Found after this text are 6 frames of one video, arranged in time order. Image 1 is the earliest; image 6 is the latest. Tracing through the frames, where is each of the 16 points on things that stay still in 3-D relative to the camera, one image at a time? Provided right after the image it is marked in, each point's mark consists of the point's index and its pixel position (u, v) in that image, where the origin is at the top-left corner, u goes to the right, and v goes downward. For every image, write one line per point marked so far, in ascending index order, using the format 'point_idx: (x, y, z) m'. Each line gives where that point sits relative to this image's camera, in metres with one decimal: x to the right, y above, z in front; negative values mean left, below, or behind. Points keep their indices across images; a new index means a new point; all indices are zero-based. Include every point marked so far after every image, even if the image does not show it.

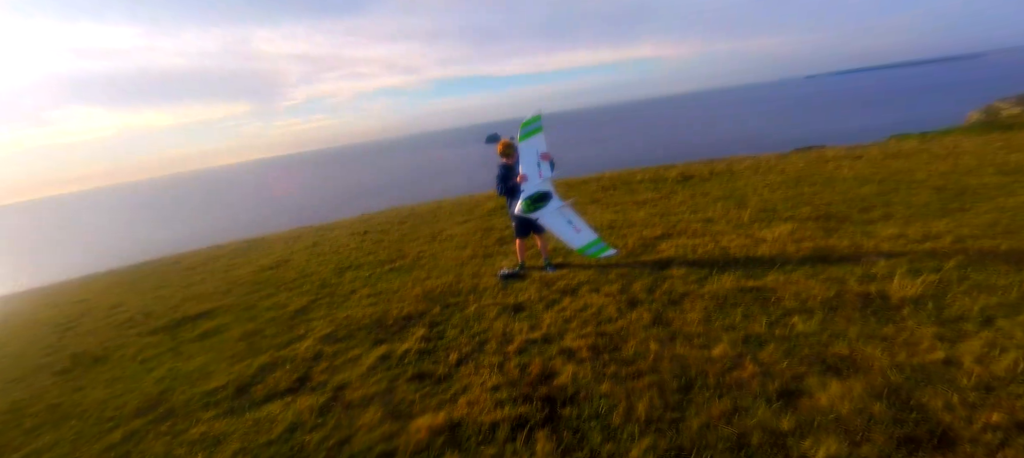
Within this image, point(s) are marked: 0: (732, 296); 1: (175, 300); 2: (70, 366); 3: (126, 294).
0: (+2.4, -0.7, +5.1) m
1: (-5.4, -1.1, +7.4) m
2: (-5.4, -1.6, +5.6) m
3: (-7.0, -1.1, +8.3) m
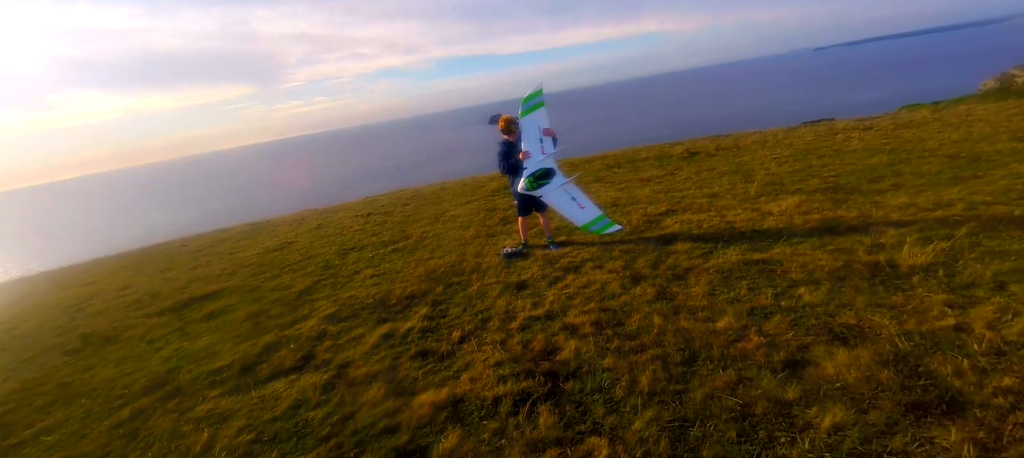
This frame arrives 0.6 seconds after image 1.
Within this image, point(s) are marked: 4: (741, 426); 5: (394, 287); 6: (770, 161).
0: (+2.4, -0.4, +5.0) m
1: (-5.4, -0.9, +7.4) m
2: (-5.3, -1.5, +5.6) m
3: (-6.9, -0.9, +8.4) m
4: (+1.5, -1.2, +2.9) m
5: (-1.5, -0.7, +5.8) m
6: (+5.6, +1.5, +10.0) m
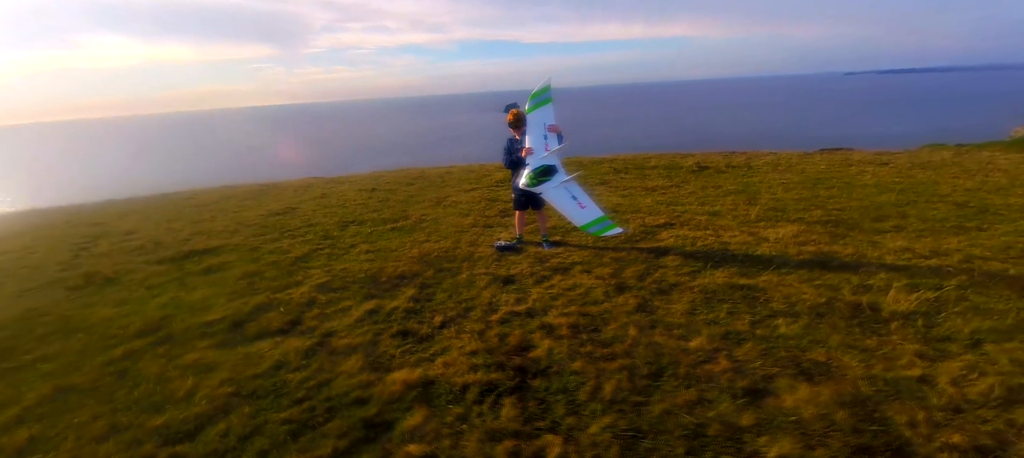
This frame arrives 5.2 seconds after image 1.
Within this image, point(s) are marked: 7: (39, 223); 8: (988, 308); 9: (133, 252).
0: (+2.3, -0.7, +5.1) m
1: (-5.5, -0.1, +7.6) m
2: (-5.5, -0.7, +5.9) m
3: (-7.0, +0.1, +8.6) m
4: (+1.2, -1.4, +3.0) m
5: (-1.6, -0.5, +5.9) m
6: (+5.8, +0.9, +9.9) m
7: (-10.2, +0.2, +9.9) m
8: (+4.8, -0.8, +4.6) m
9: (-5.7, -0.3, +6.9) m
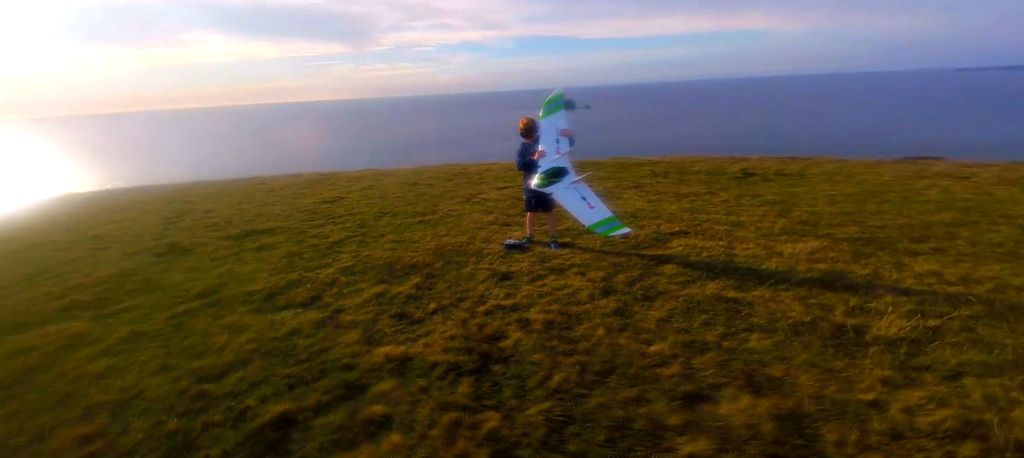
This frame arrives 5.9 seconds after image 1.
0: (+2.2, -0.8, +5.2) m
1: (-5.1, +0.3, +8.9) m
2: (-5.4, -0.4, +7.2) m
3: (-6.4, +0.6, +10.1) m
4: (+0.7, -1.5, +3.4) m
5: (-1.6, -0.4, +6.6) m
6: (+6.4, +0.7, +9.5) m
7: (-9.4, +0.8, +11.8) m
8: (+4.6, -1.1, +4.4) m
9: (-5.5, 0.0, +8.2) m
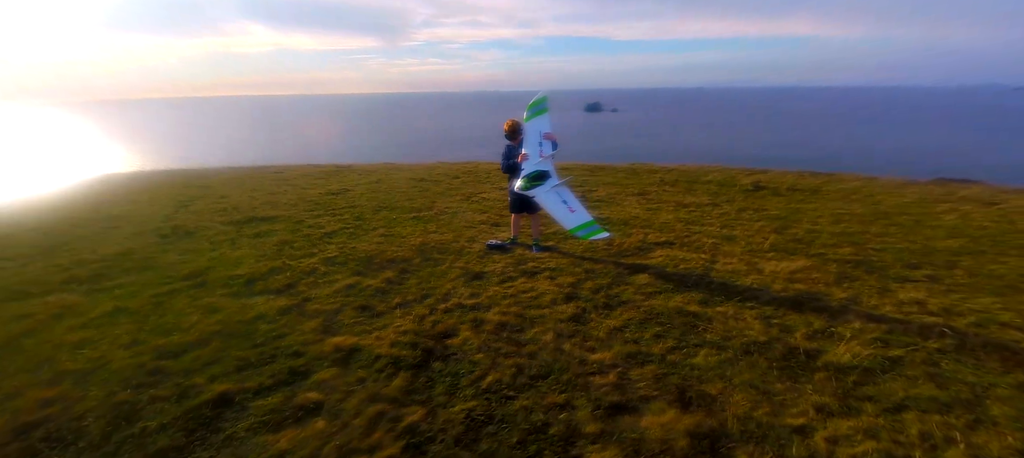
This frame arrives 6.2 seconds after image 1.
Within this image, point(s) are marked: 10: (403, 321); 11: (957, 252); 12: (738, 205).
0: (+1.7, -1.0, +5.2) m
1: (-5.1, +0.5, +9.4) m
2: (-5.7, -0.1, +7.7) m
3: (-6.4, +0.9, +10.7) m
4: (+0.1, -1.6, +3.5) m
5: (-1.9, -0.3, +6.9) m
6: (+6.4, +0.3, +9.2) m
7: (-9.2, +1.3, +12.6) m
8: (+4.1, -1.4, +4.2) m
9: (-5.6, +0.3, +8.8) m
10: (-1.2, -1.0, +5.0) m
11: (+7.0, -0.4, +7.2) m
12: (+4.8, +0.5, +9.7) m
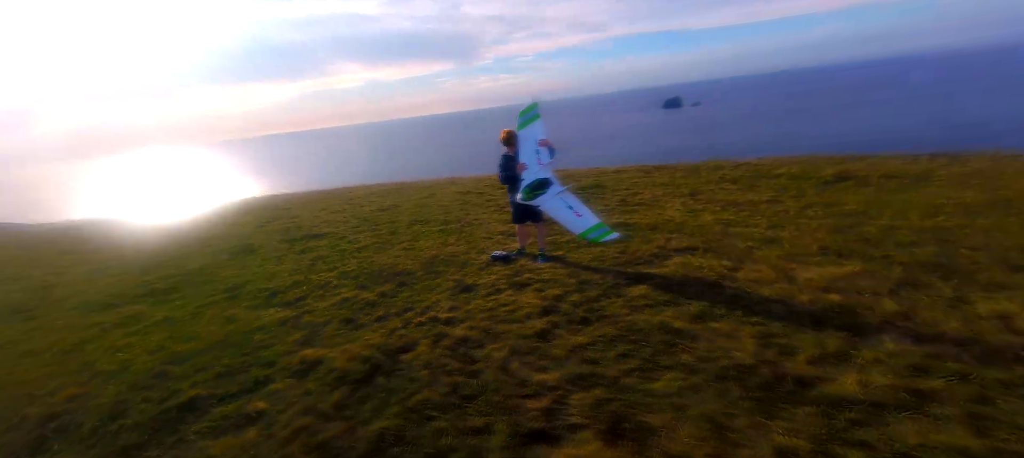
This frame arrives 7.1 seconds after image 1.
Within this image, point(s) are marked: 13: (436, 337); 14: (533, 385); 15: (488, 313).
0: (+1.3, -1.0, +4.7) m
1: (-4.4, +0.1, +10.4) m
2: (-5.3, -0.5, +8.9) m
3: (-5.3, +0.5, +12.0) m
4: (-0.6, -1.7, +3.4) m
5: (-1.8, -0.5, +7.2) m
6: (+6.7, +0.4, +7.4) m
7: (-7.6, +0.7, +14.6) m
8: (+3.4, -1.3, +3.1) m
9: (-5.0, -0.1, +9.9) m
10: (-1.5, -1.2, +5.2) m
11: (+6.9, -0.2, +5.4) m
12: (+5.3, +0.5, +8.4) m
13: (-0.8, -1.2, +5.0) m
14: (+0.2, -1.4, +4.1) m
15: (-0.3, -1.0, +5.3) m
